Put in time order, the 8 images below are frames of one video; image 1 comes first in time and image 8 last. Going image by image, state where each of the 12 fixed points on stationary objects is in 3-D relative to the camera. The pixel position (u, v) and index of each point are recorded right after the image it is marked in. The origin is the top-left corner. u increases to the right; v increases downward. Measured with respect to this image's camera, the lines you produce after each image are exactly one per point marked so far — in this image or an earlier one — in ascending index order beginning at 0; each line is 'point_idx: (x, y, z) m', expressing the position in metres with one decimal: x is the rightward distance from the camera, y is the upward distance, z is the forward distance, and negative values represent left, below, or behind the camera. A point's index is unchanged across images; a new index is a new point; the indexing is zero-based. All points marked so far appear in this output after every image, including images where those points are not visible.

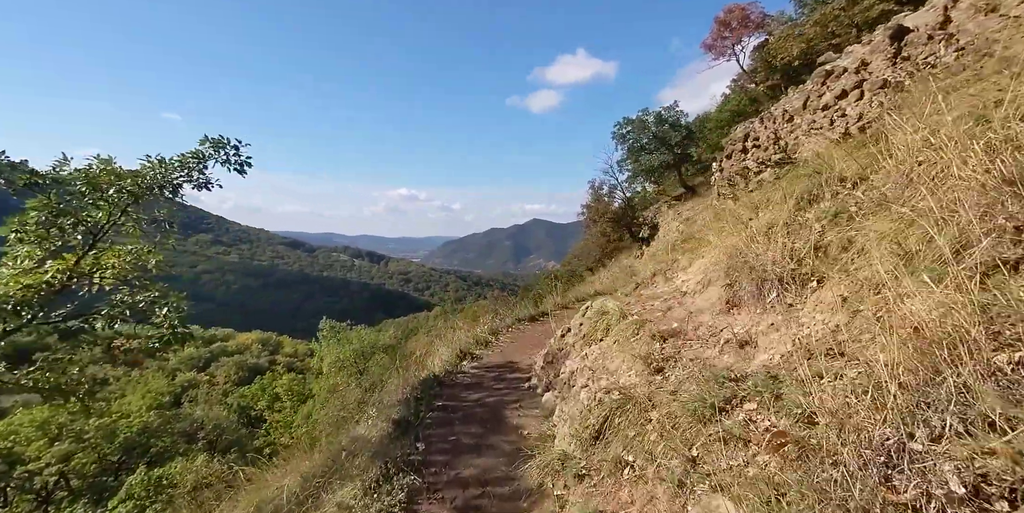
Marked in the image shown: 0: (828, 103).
0: (+4.7, +2.2, +7.1) m
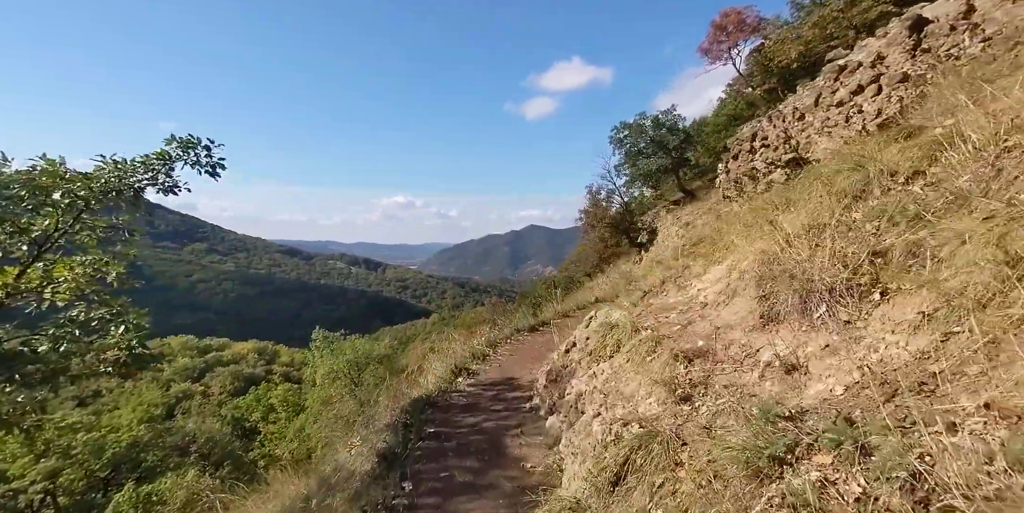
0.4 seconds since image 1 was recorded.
0: (+4.6, +2.2, +6.8) m
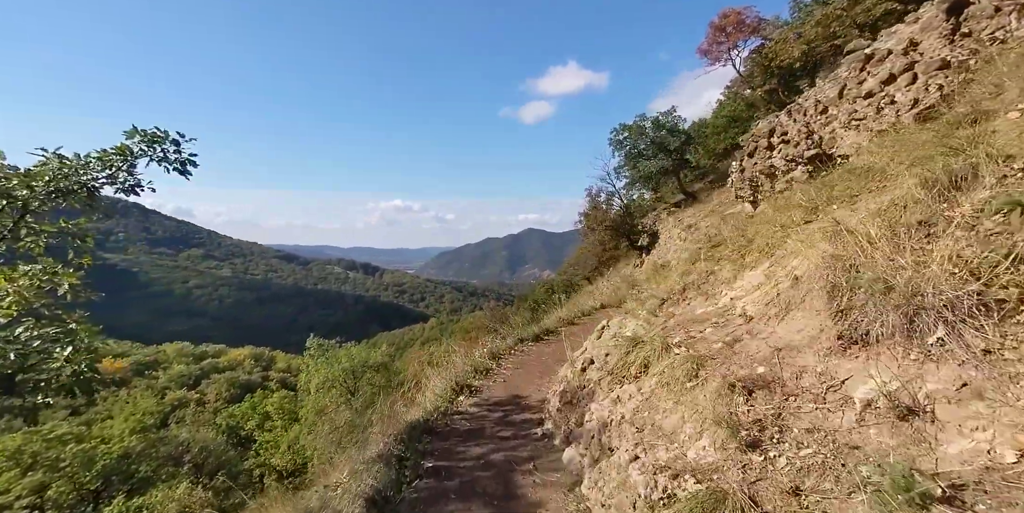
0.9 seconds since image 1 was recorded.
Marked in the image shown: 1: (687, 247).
0: (+4.6, +2.1, +6.3) m
1: (+6.9, +0.4, +19.4) m
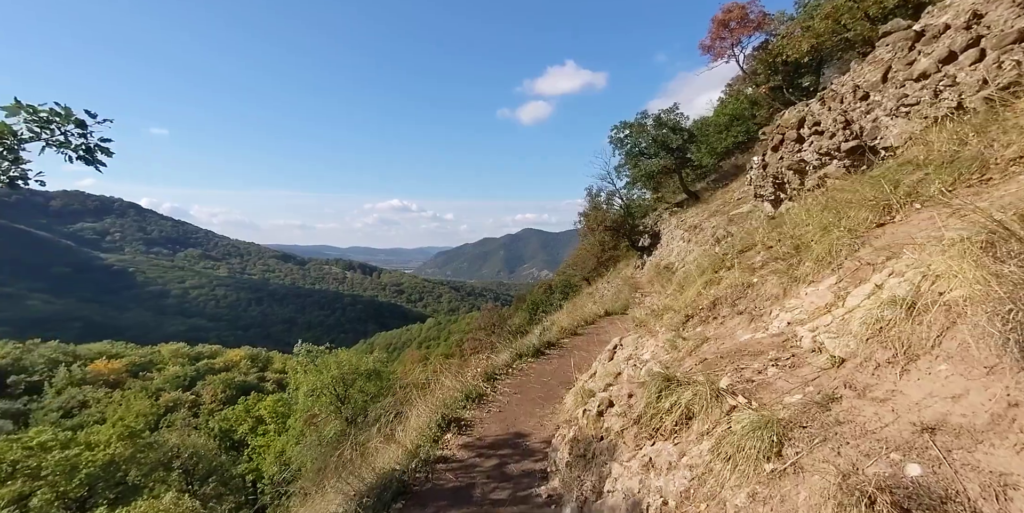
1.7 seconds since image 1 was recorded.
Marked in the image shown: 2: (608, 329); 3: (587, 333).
0: (+4.6, +2.1, +5.5) m
1: (+6.8, +0.3, +18.5) m
2: (+2.1, -1.5, +10.2) m
3: (+1.6, -1.6, +10.0) m
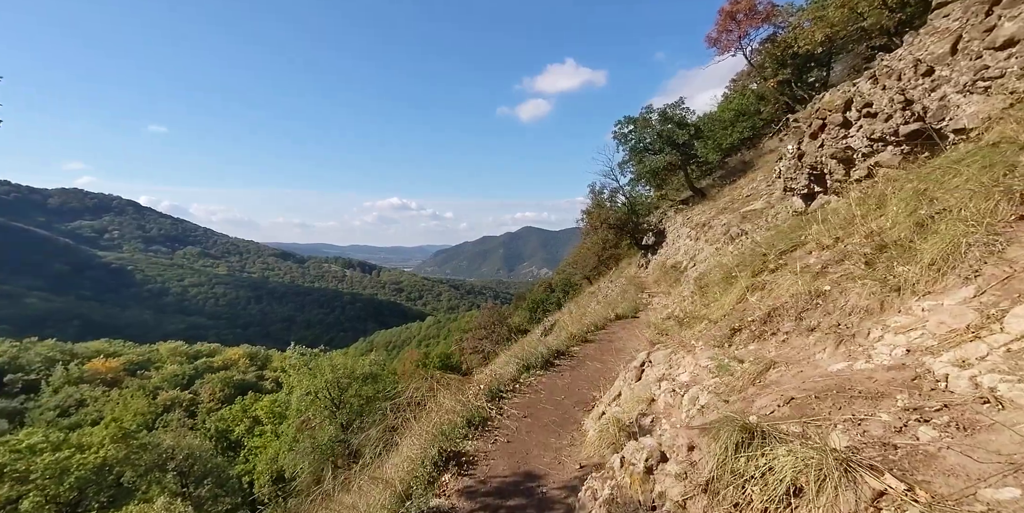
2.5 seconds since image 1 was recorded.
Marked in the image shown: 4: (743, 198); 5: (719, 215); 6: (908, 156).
0: (+4.7, +2.1, +4.6) m
1: (+6.9, +0.4, +17.7) m
2: (+2.1, -1.5, +9.4) m
3: (+1.6, -1.6, +9.2) m
4: (+9.4, +2.4, +19.9) m
5: (+8.5, +1.7, +19.9) m
6: (+4.2, +1.1, +5.2) m
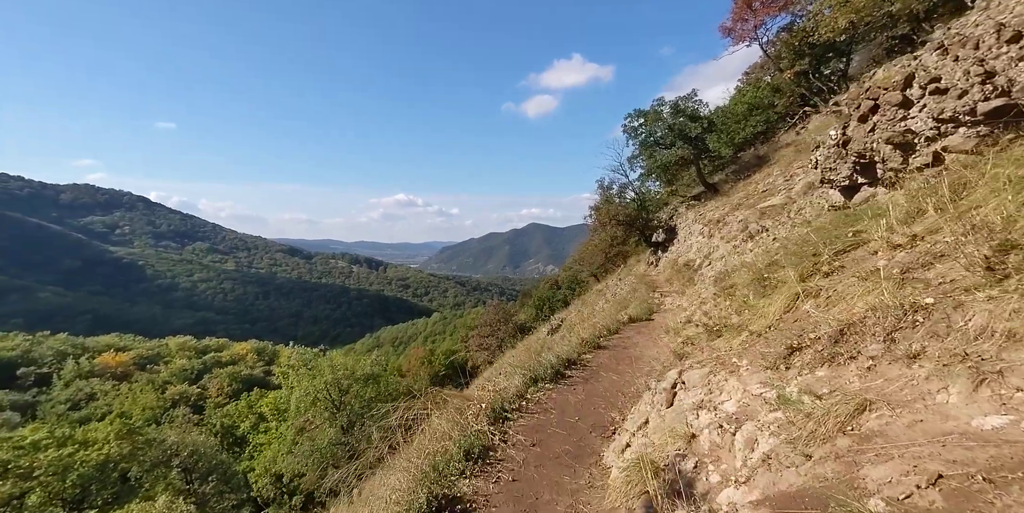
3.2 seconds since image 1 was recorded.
0: (+4.8, +2.0, +3.8) m
1: (+7.1, +0.4, +16.9) m
2: (+2.2, -1.5, +8.6) m
3: (+1.8, -1.5, +8.4) m
4: (+9.6, +2.5, +19.0) m
5: (+8.7, +1.8, +19.1) m
6: (+4.3, +1.1, +4.4) m
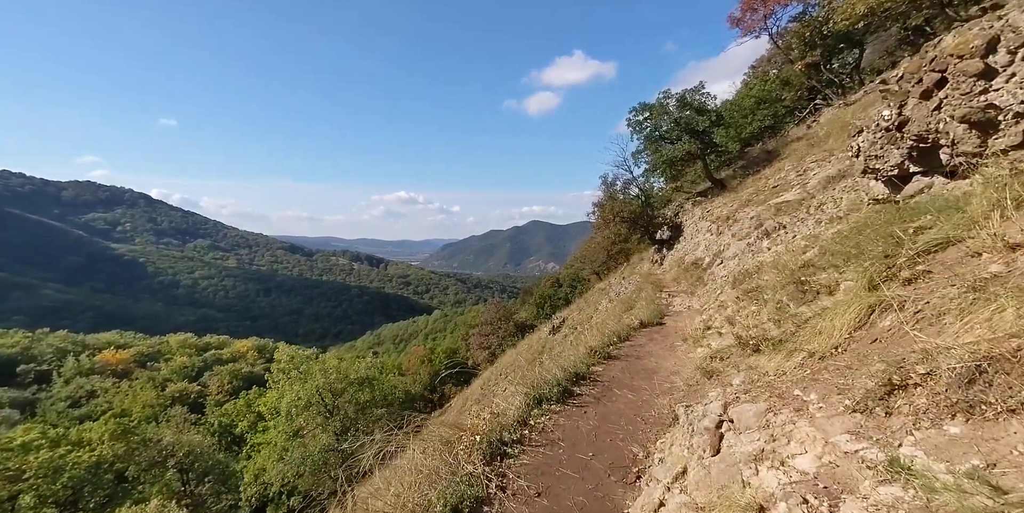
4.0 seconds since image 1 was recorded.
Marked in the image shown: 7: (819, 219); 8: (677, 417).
0: (+4.8, +2.0, +2.9) m
1: (+7.1, +0.5, +16.0) m
2: (+2.2, -1.5, +7.8) m
3: (+1.8, -1.5, +7.6) m
4: (+9.7, +2.5, +18.1) m
5: (+8.8, +1.8, +18.2) m
6: (+4.3, +1.0, +3.5) m
7: (+6.8, +0.8, +10.8) m
8: (+1.7, -1.7, +5.0) m
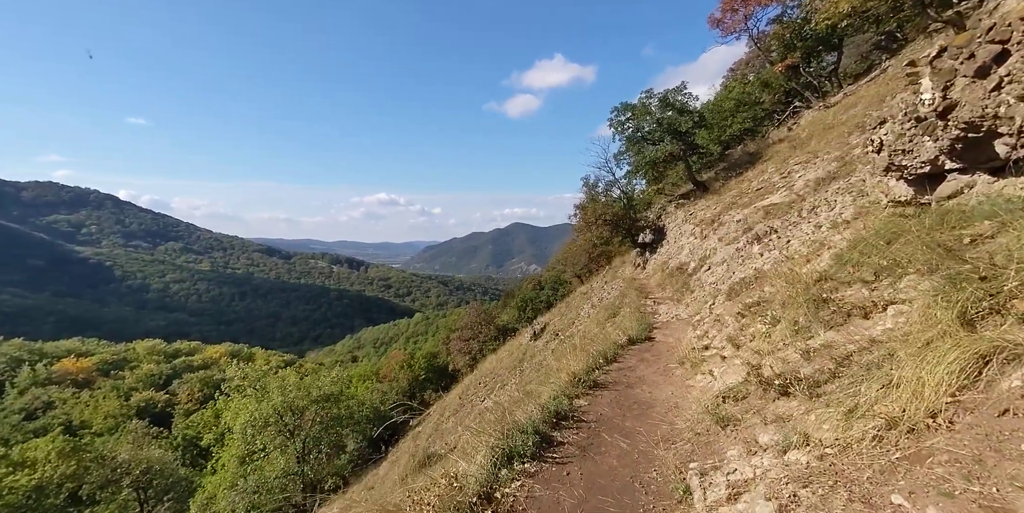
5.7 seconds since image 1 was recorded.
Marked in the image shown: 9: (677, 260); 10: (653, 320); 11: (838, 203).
0: (+4.5, +1.9, +2.0) m
1: (+6.4, +0.3, +15.1) m
2: (+1.8, -1.6, +6.7) m
3: (+1.3, -1.7, +6.5) m
4: (+8.8, +2.3, +17.4) m
5: (+7.9, +1.6, +17.4) m
6: (+4.0, +0.9, +2.5) m
7: (+6.2, +0.7, +10.0) m
8: (+1.4, -1.8, +3.9) m
9: (+6.4, -0.1, +18.4) m
10: (+3.6, -1.6, +12.3) m
11: (+6.9, +1.1, +10.2) m
